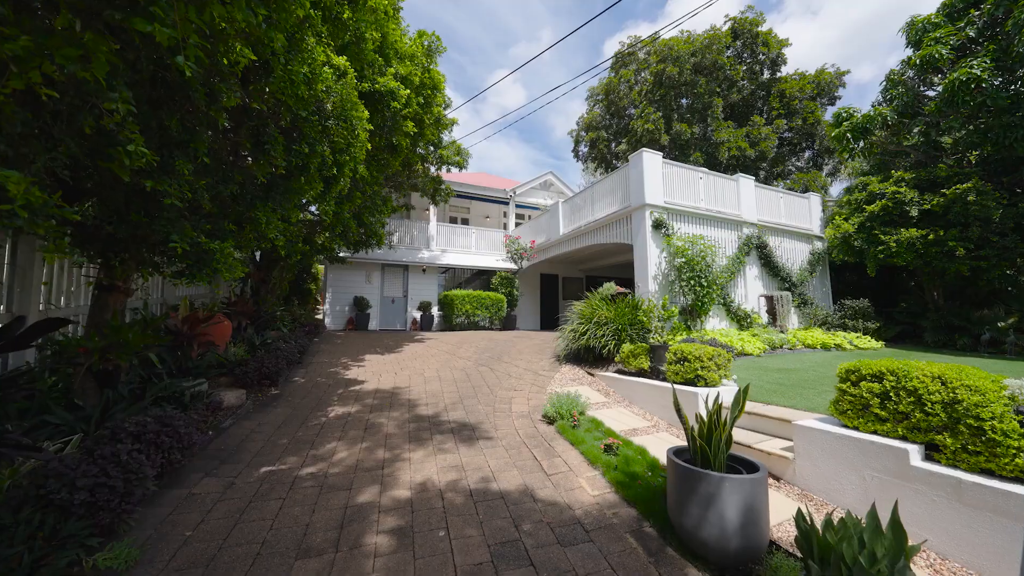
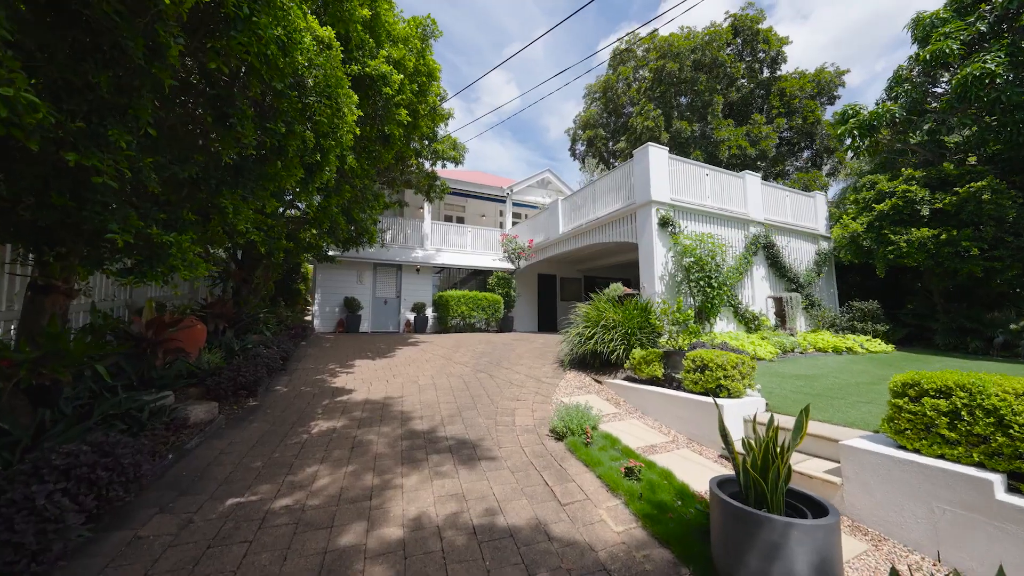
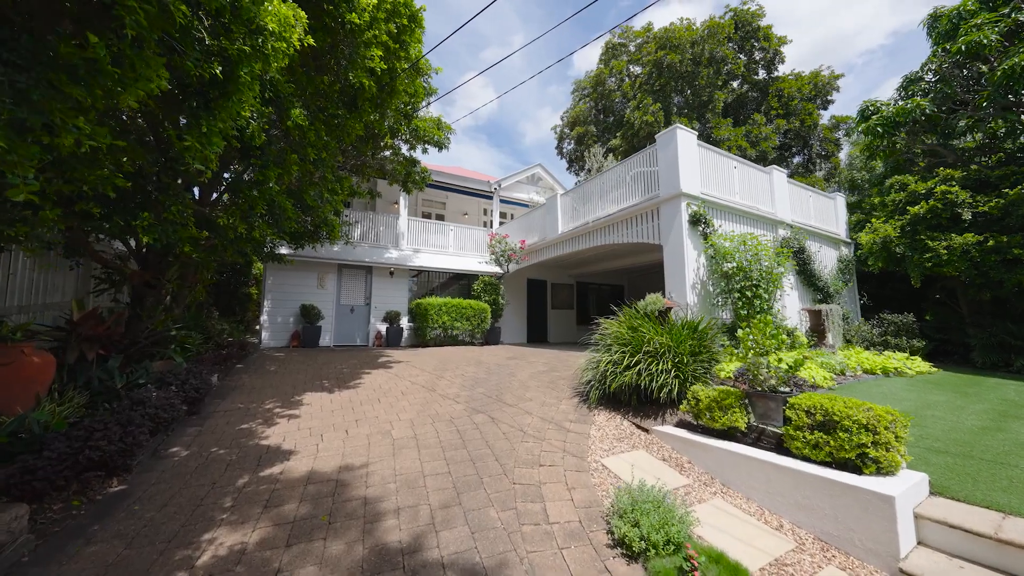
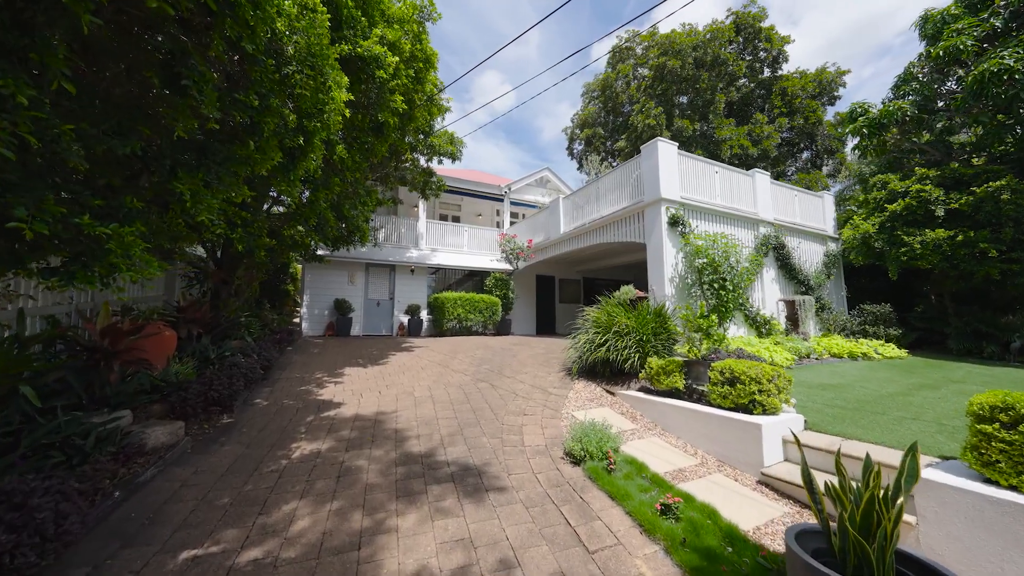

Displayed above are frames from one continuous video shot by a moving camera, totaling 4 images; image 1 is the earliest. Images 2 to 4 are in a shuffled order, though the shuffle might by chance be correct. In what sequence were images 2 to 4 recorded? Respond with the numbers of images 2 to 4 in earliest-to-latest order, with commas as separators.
2, 4, 3
